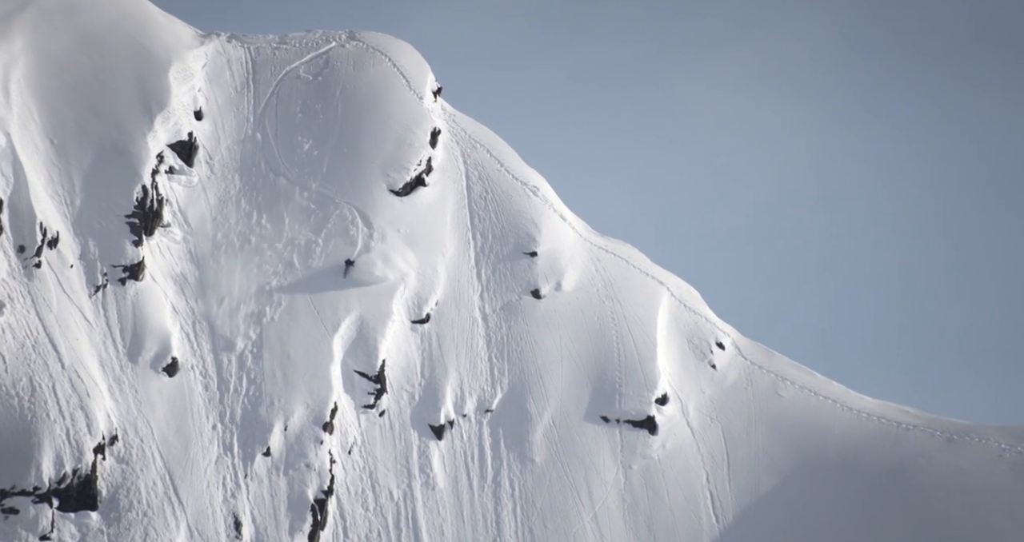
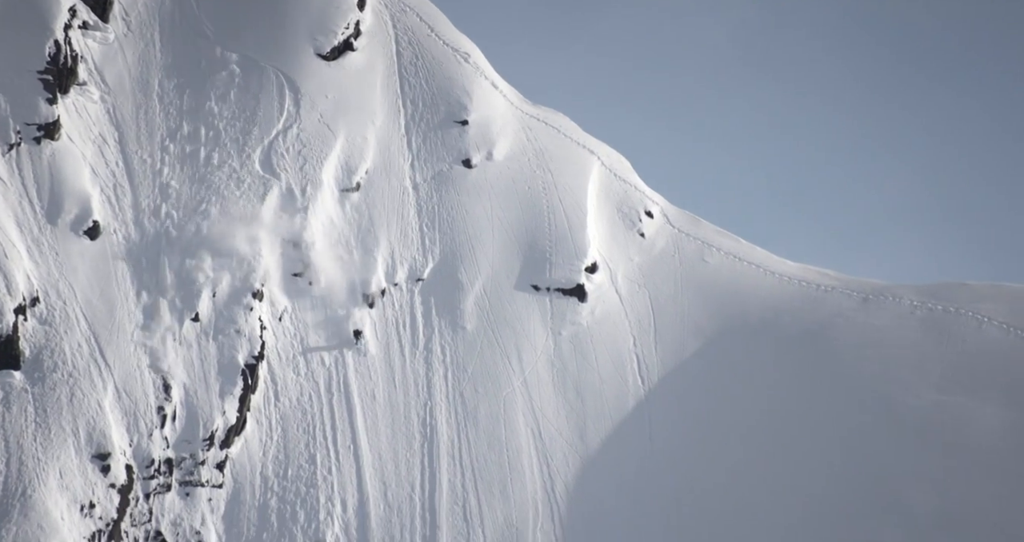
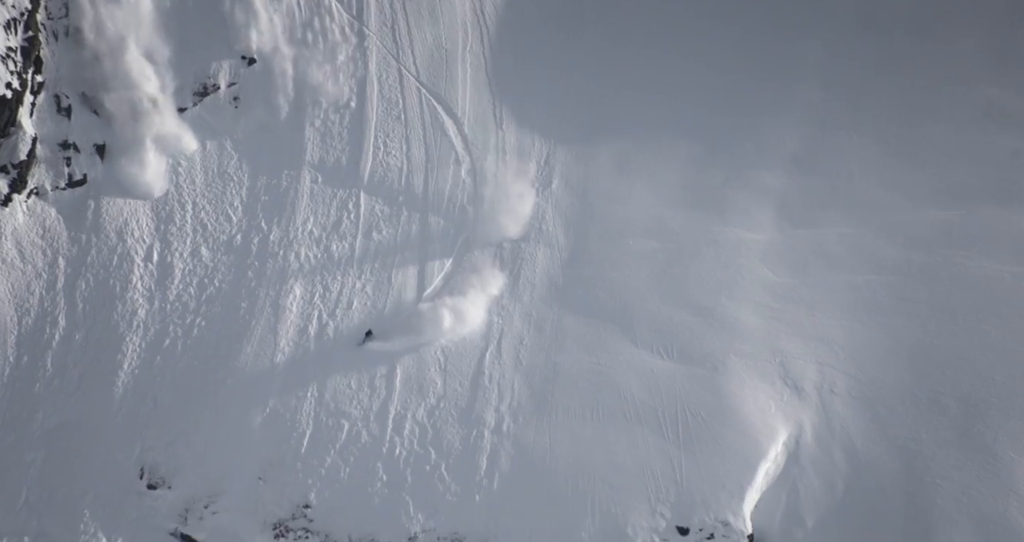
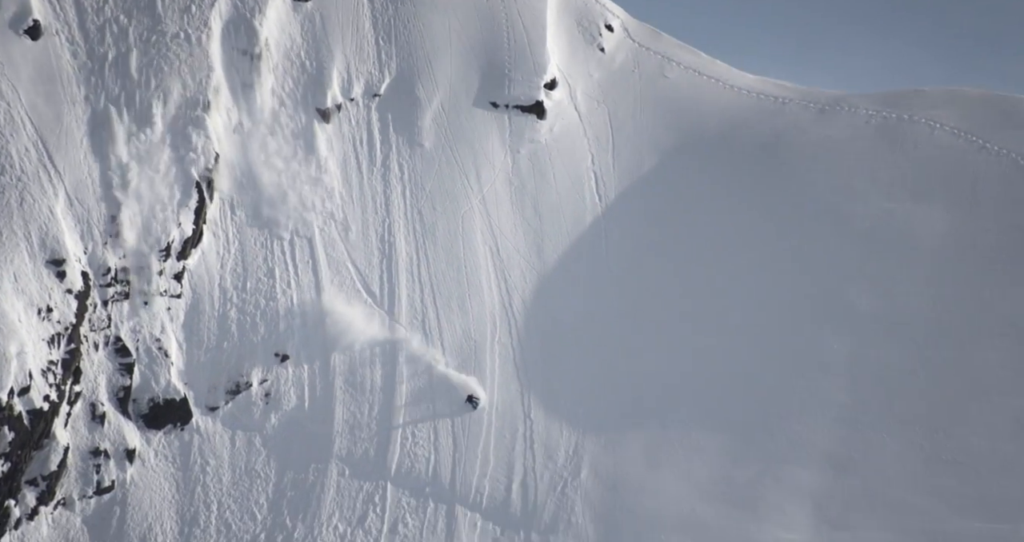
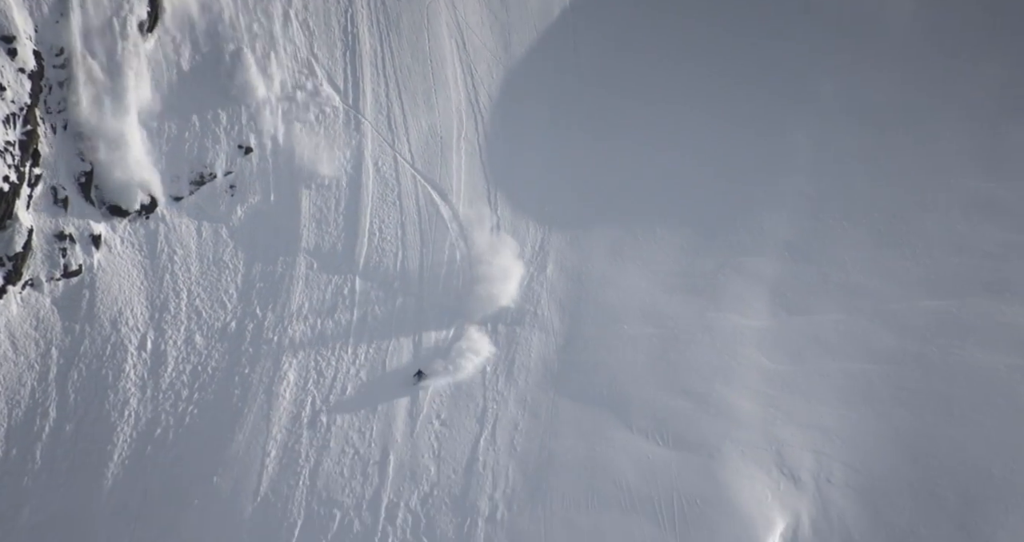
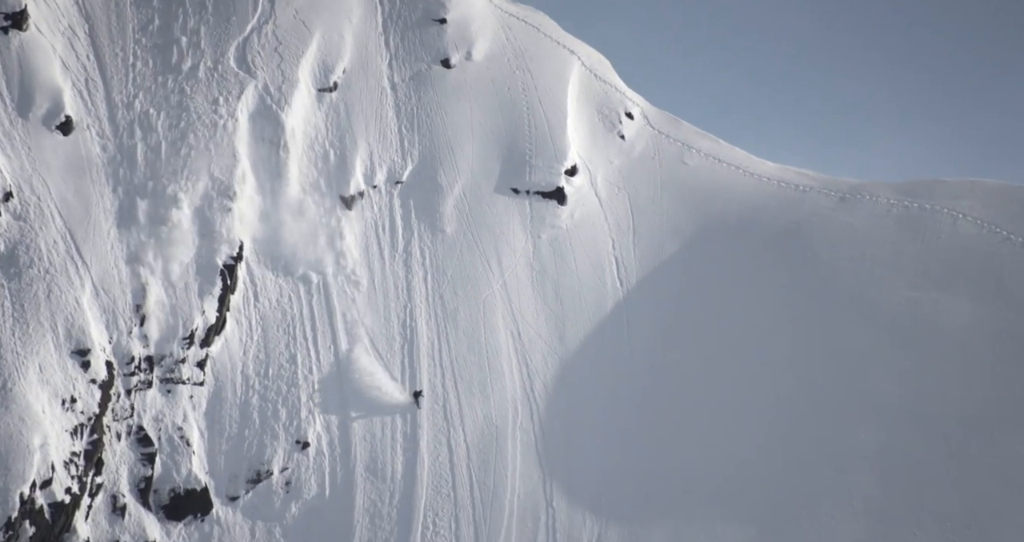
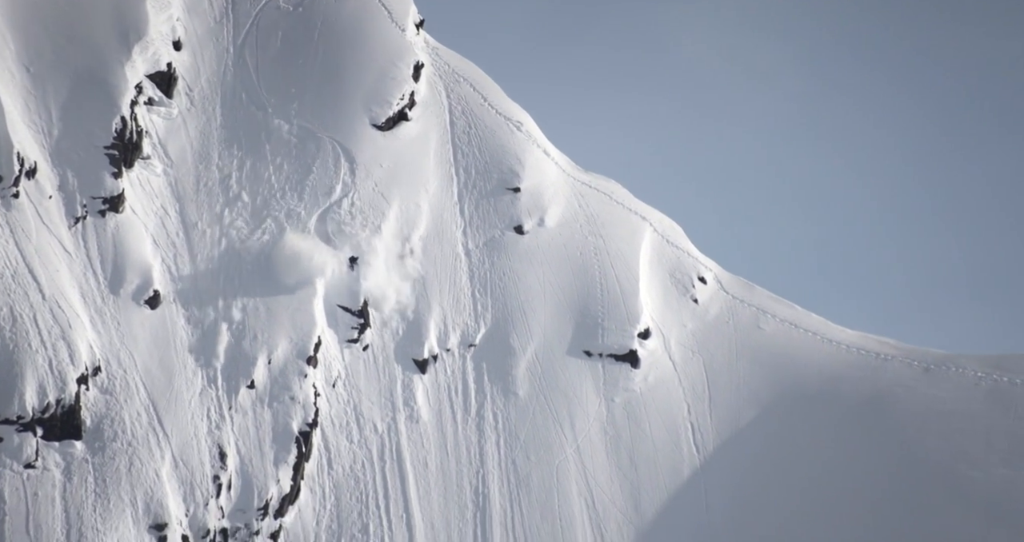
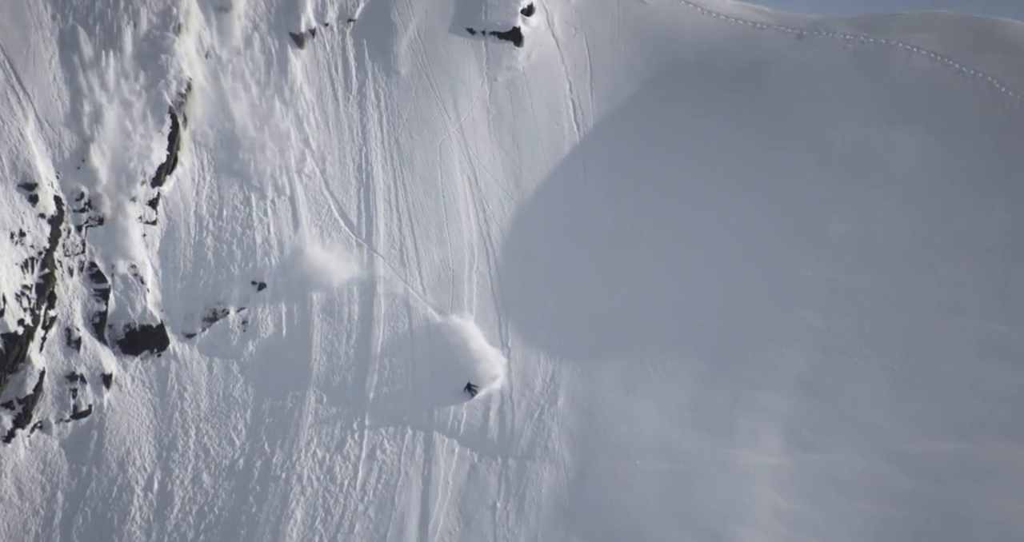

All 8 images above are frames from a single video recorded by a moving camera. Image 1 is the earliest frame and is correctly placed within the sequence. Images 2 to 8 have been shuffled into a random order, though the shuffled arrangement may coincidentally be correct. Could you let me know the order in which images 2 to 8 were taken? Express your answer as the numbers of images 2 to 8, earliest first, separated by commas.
7, 2, 6, 4, 8, 5, 3
